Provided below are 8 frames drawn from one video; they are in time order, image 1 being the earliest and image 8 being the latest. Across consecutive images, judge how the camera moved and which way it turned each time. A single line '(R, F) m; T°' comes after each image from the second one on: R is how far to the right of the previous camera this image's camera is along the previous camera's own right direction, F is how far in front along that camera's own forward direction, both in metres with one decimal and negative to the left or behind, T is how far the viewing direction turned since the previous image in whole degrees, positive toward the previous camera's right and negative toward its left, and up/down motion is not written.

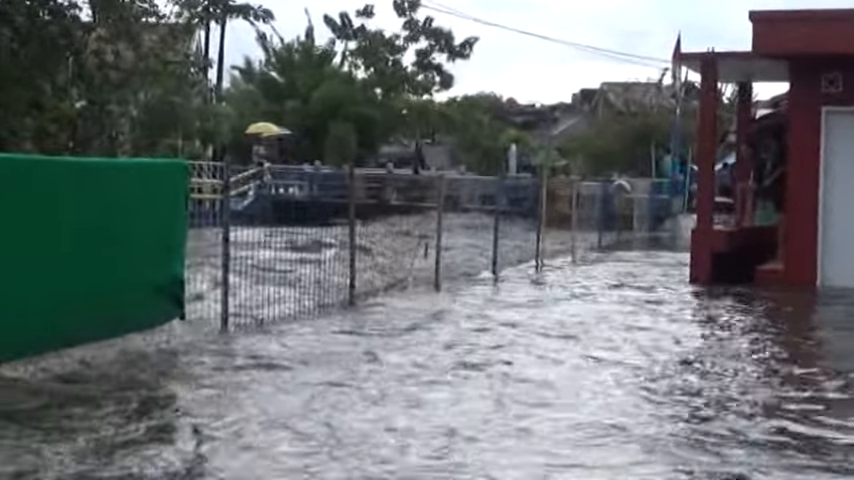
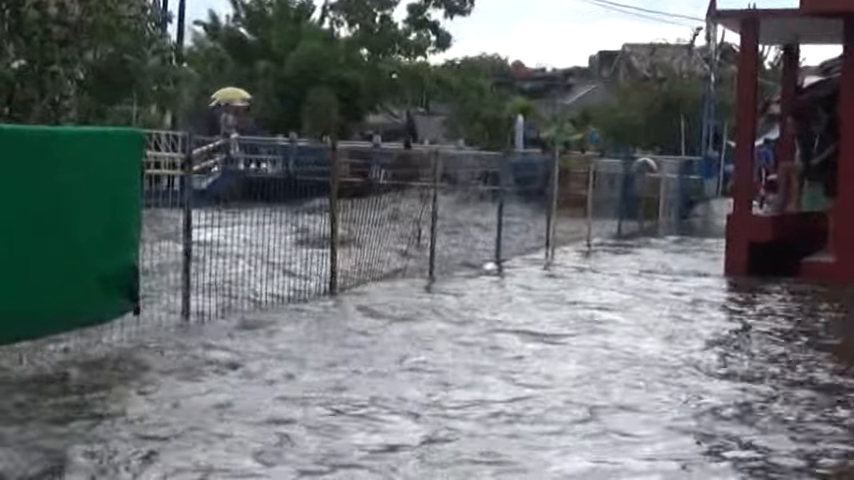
(+0.3, +2.4) m; -1°
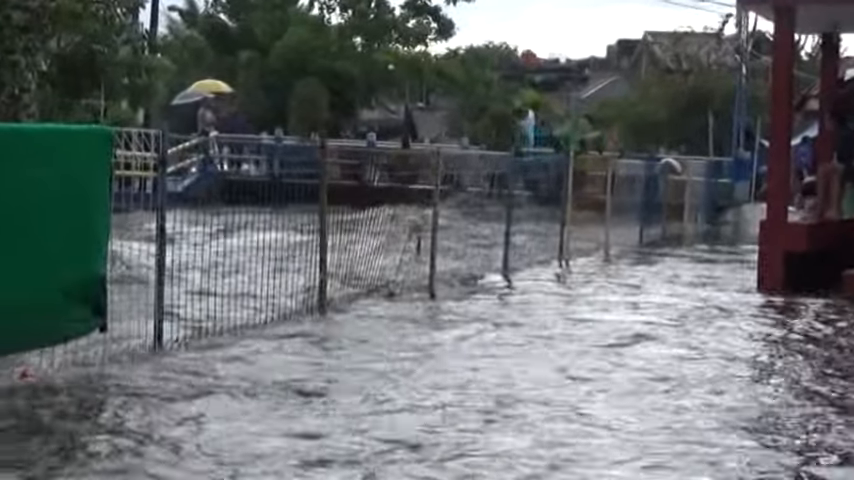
(0.0, +1.5) m; 0°
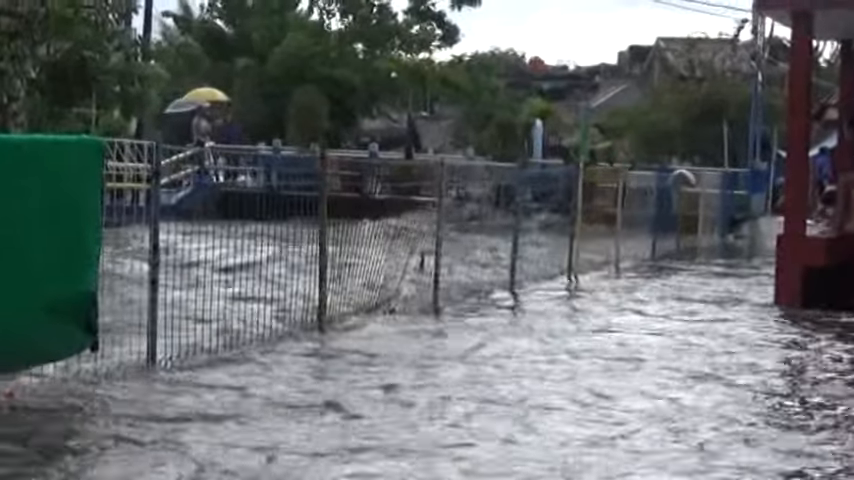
(0.0, +0.5) m; 0°
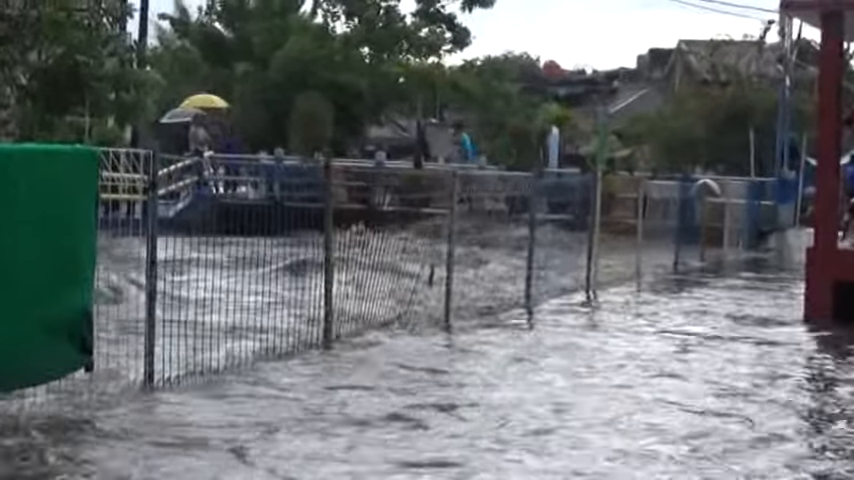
(0.0, +0.7) m; 0°
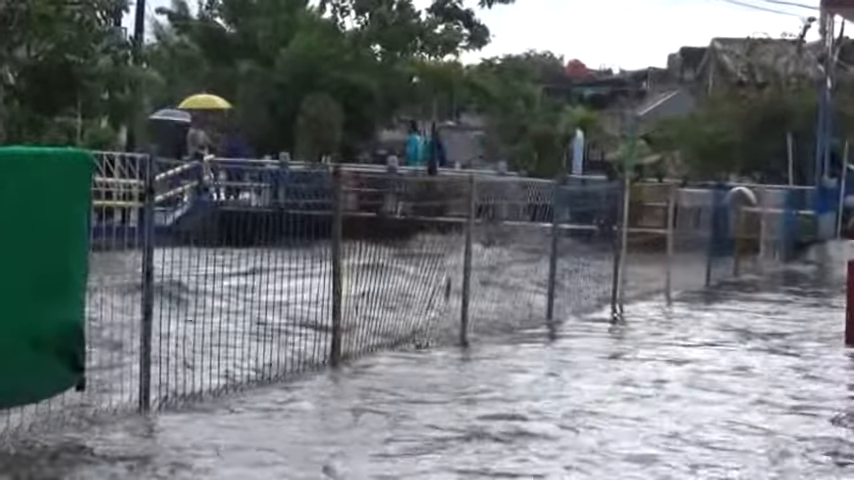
(0.0, +0.8) m; 0°
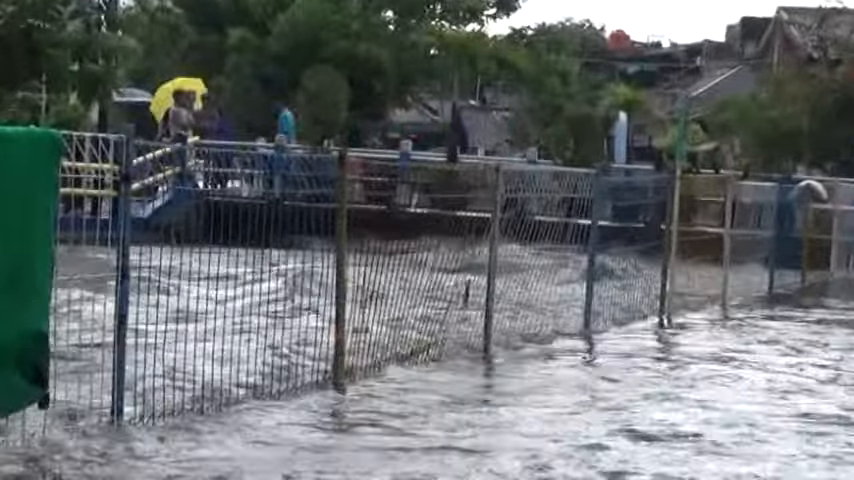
(0.0, +1.6) m; 0°
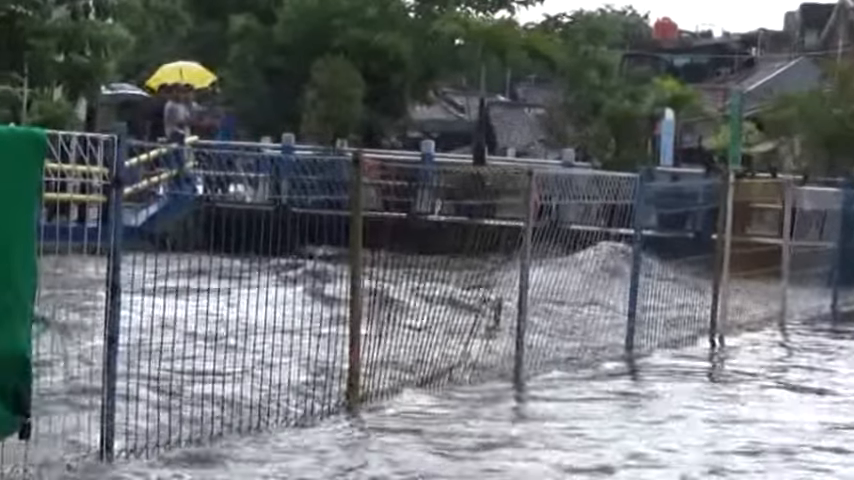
(0.0, +1.0) m; -1°
